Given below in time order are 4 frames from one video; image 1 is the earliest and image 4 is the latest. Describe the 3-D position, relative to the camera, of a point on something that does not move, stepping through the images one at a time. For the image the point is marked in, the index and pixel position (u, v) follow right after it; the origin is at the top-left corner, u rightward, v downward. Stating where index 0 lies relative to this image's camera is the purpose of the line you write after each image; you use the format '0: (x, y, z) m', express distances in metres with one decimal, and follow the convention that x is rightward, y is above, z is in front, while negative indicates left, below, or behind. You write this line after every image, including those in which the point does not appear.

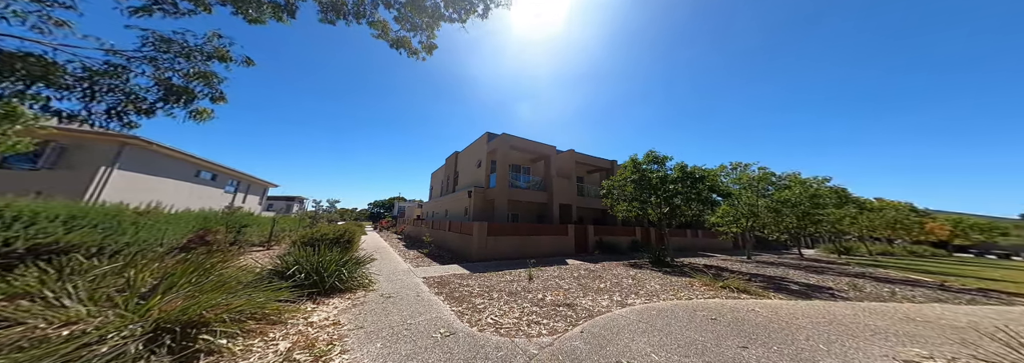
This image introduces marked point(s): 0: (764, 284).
0: (+9.7, -4.2, +9.4) m
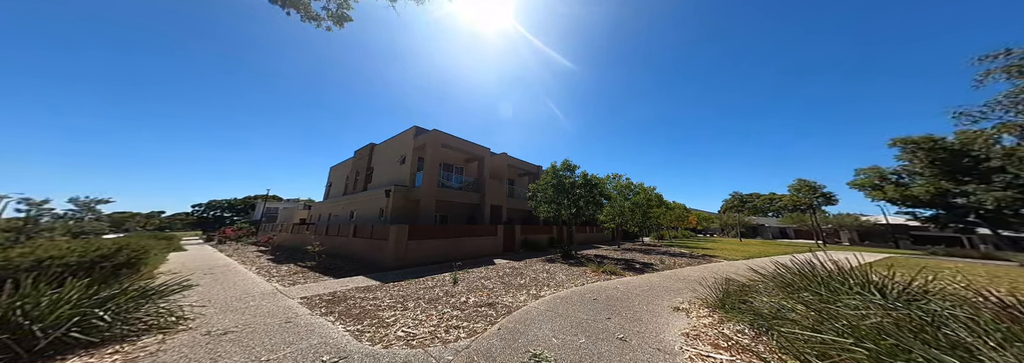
0: (+6.2, -4.5, +12.4) m
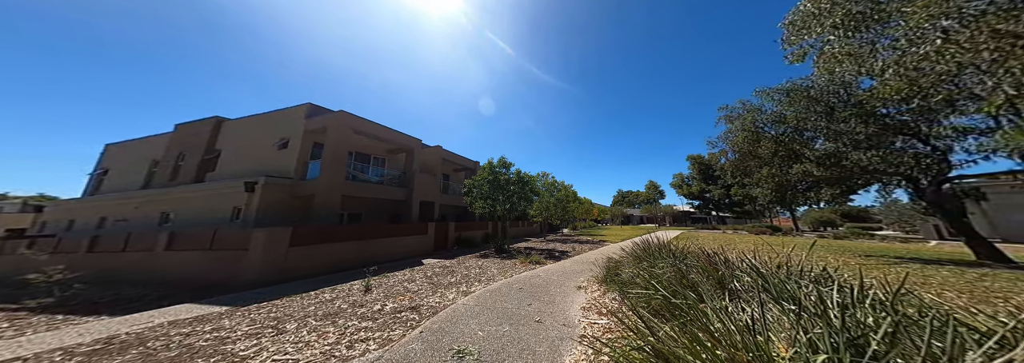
0: (+2.5, -4.4, +13.5) m
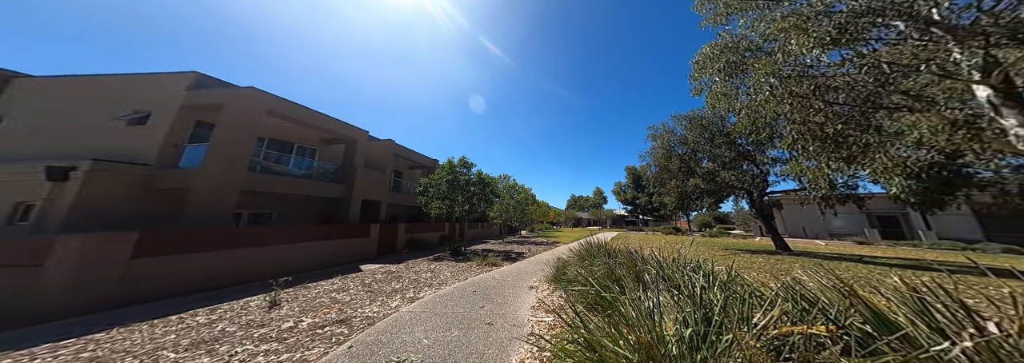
0: (0.0, -4.5, +13.5) m
